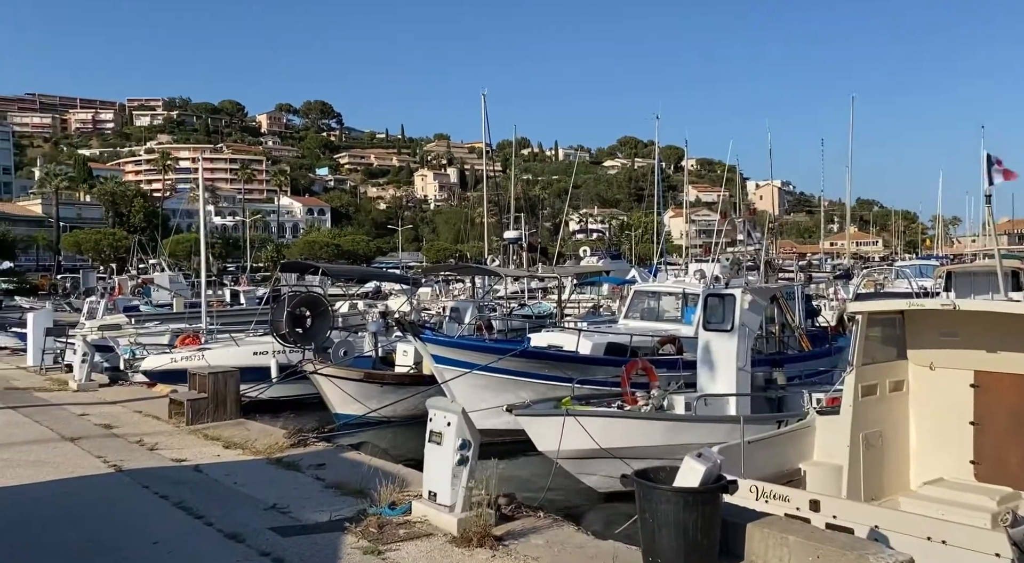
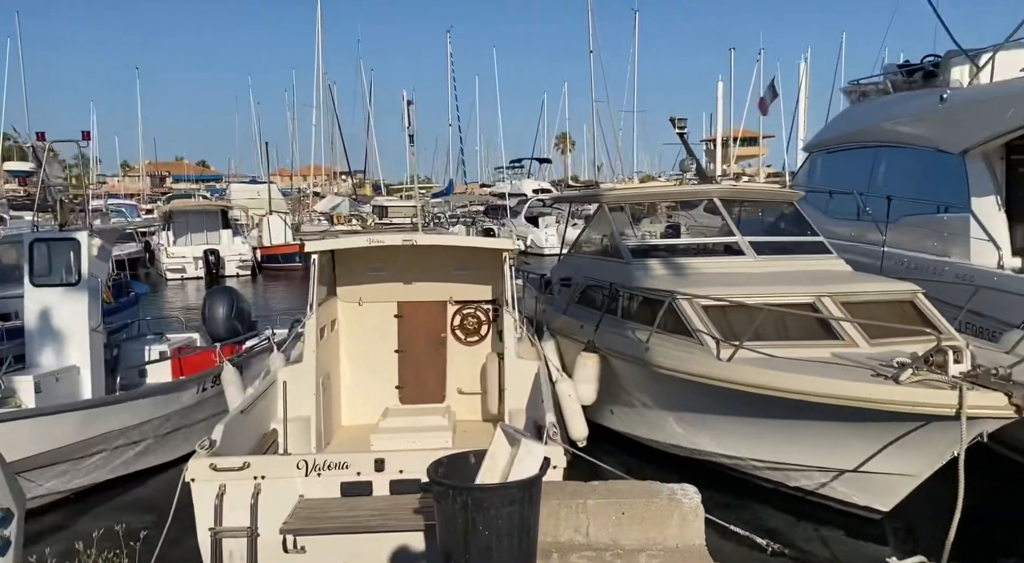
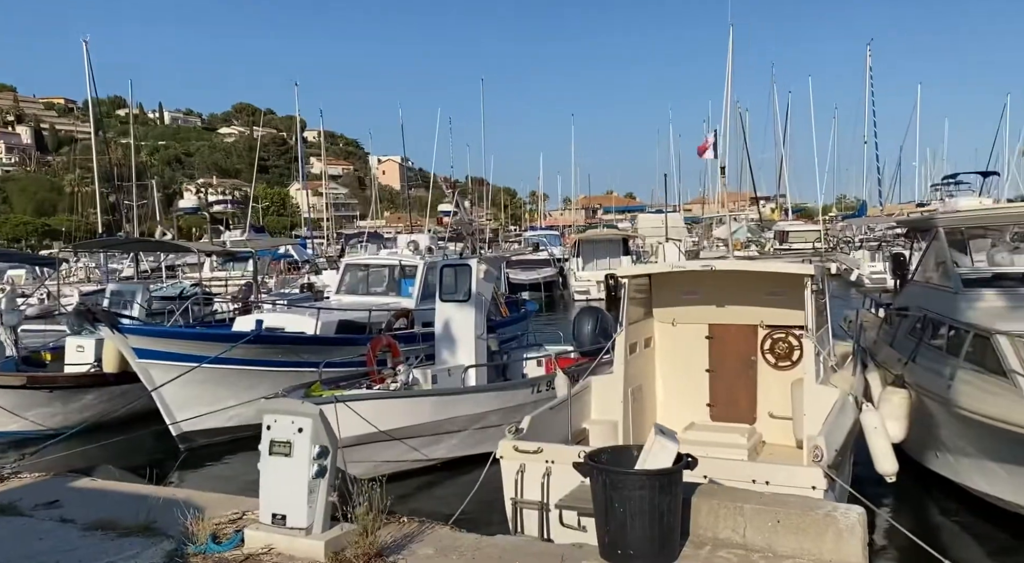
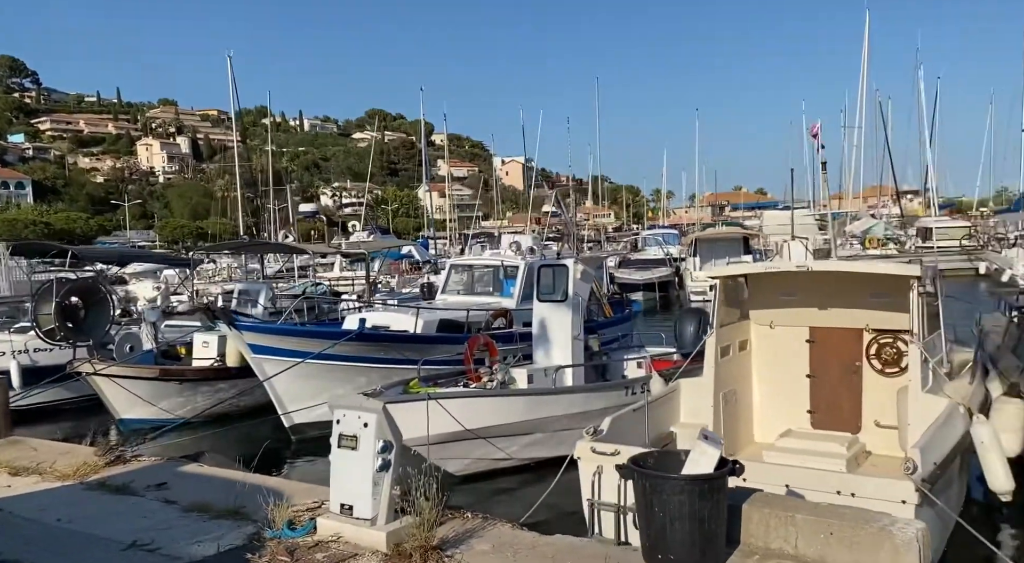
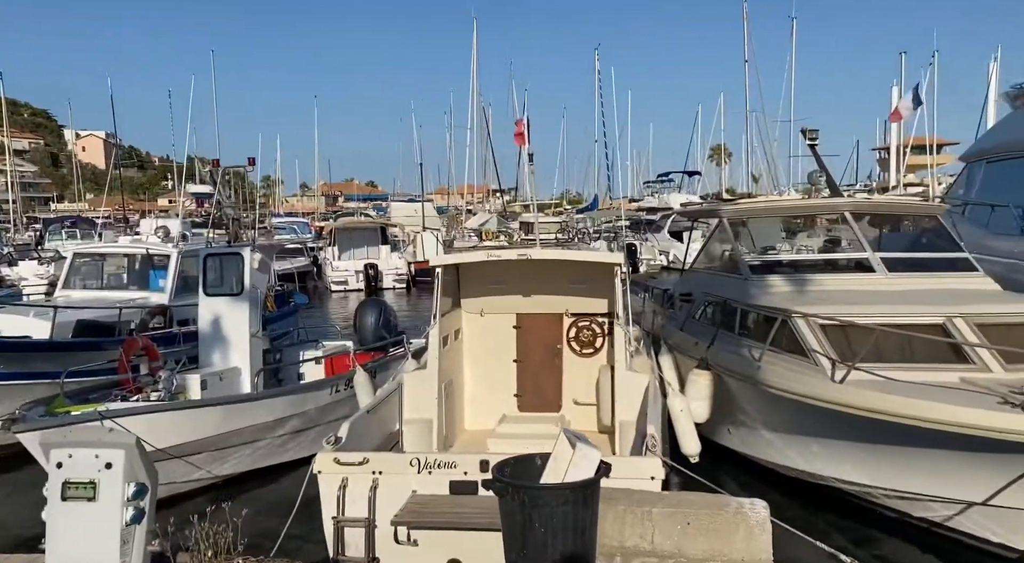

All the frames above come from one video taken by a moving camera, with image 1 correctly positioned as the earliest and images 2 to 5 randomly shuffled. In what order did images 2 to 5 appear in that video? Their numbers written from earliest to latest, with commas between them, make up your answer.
4, 3, 5, 2
